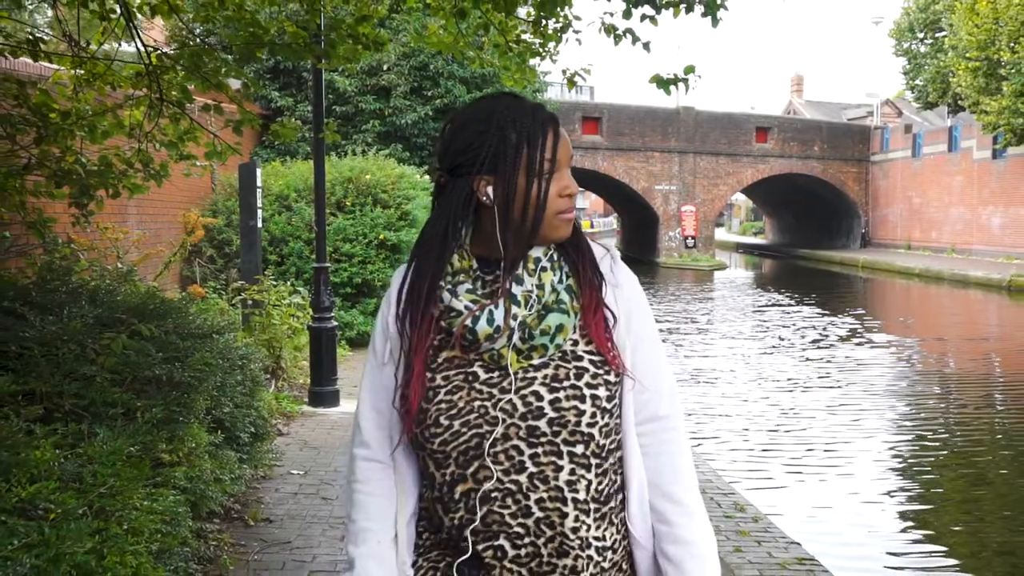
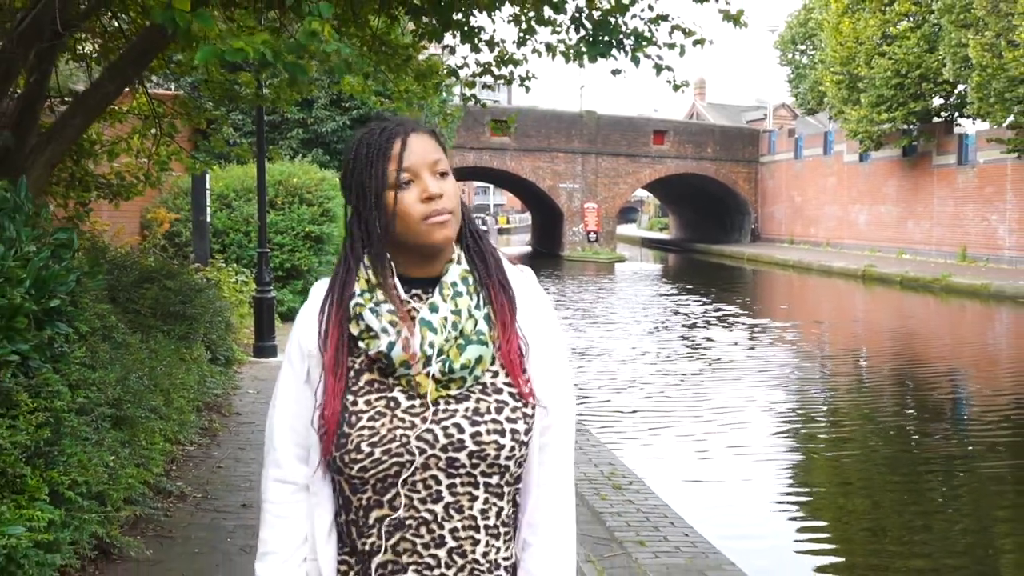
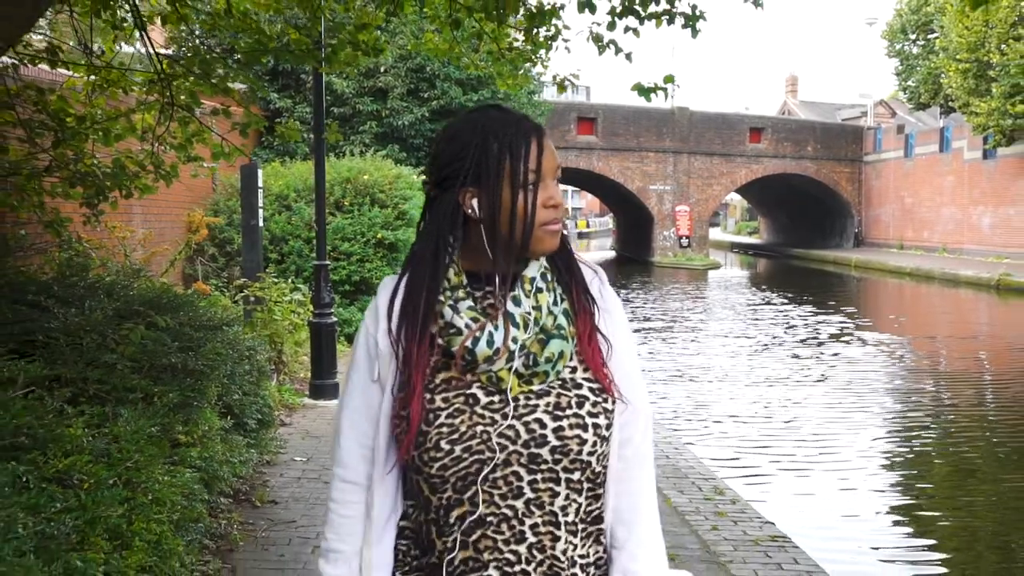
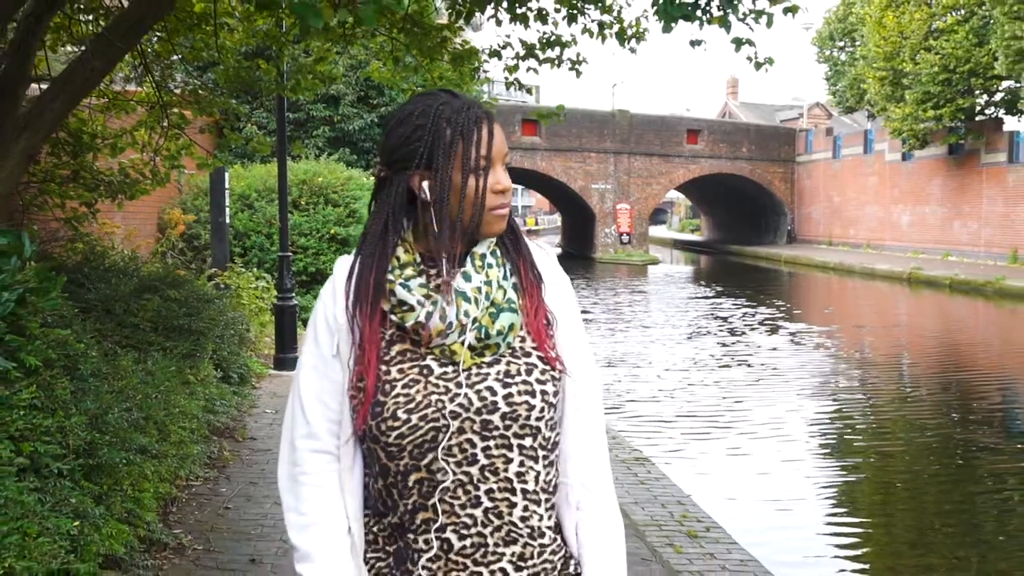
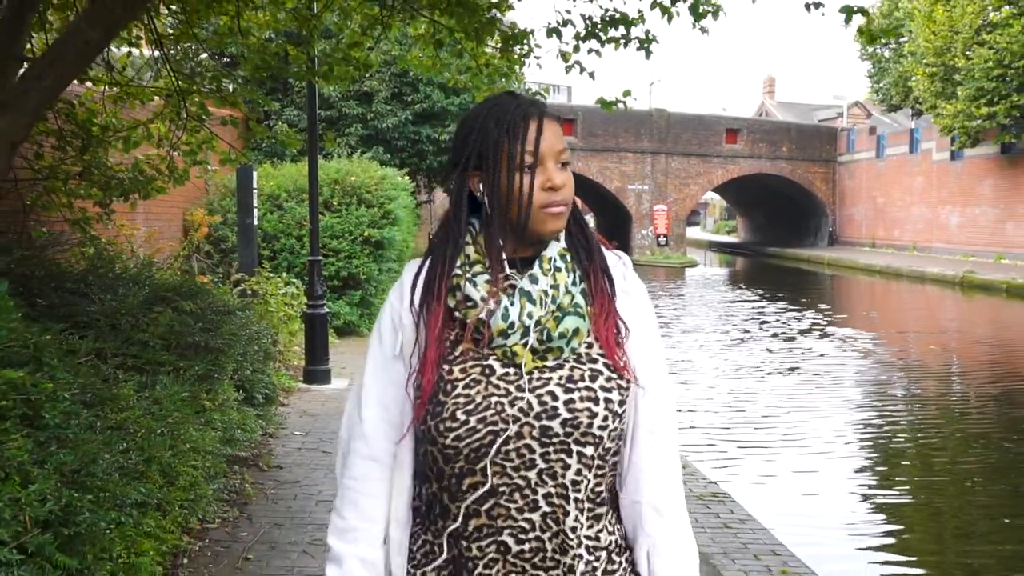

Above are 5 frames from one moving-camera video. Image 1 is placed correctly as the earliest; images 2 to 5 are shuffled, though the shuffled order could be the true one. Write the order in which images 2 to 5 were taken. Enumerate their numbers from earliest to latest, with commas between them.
3, 5, 4, 2
